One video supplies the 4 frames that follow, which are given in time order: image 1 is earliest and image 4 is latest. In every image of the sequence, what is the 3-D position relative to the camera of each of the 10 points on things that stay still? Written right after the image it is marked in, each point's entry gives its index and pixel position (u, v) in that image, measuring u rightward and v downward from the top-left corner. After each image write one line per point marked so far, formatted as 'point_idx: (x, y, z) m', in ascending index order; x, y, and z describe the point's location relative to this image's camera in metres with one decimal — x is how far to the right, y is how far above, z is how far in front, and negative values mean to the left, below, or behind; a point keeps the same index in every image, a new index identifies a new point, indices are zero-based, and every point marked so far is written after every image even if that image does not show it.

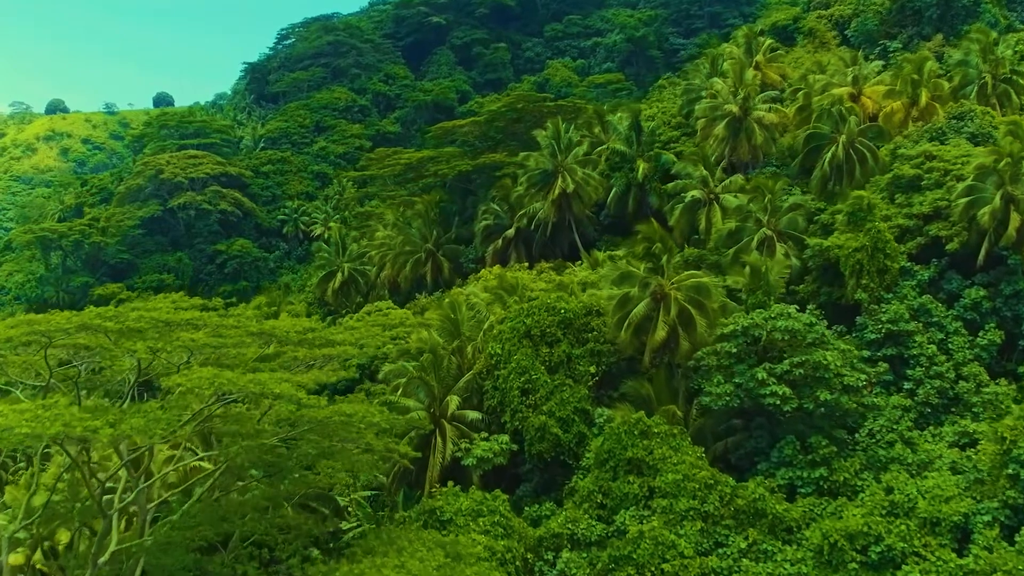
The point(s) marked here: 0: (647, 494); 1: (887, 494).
0: (+2.9, -4.4, +19.2) m
1: (+7.9, -4.4, +19.0) m
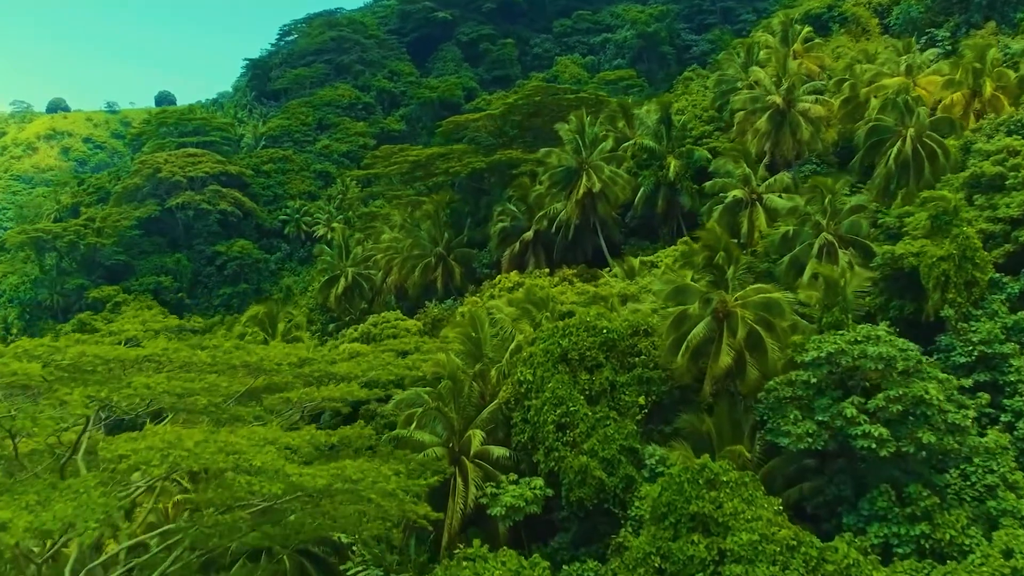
0: (+3.6, -4.8, +15.8) m
1: (+8.6, -4.7, +15.6) m
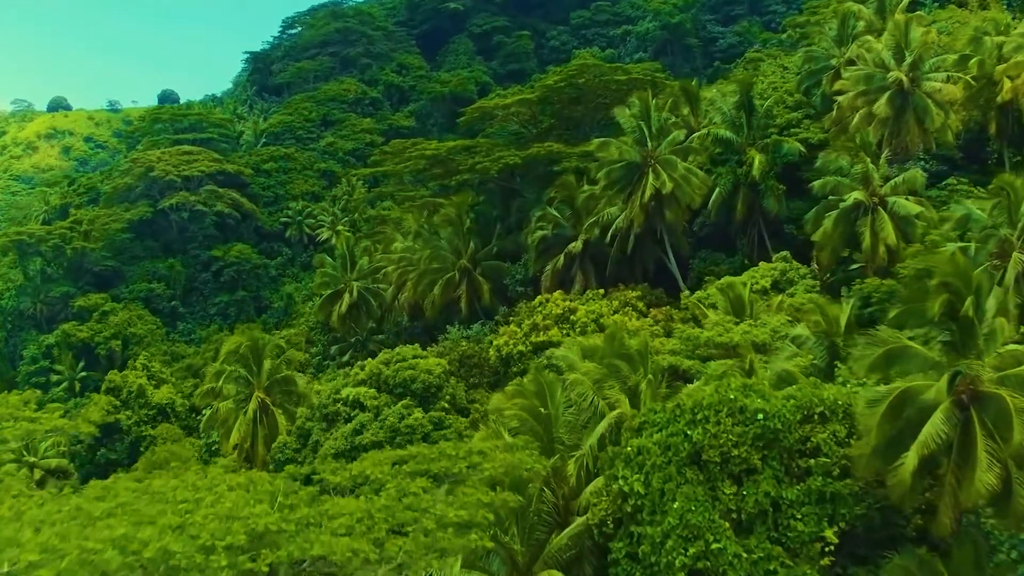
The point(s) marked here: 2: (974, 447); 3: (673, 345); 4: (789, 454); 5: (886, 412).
0: (+5.0, -5.6, +8.5) m
1: (+10.0, -5.6, +8.2) m
2: (+5.8, -2.0, +11.2) m
3: (+3.2, -1.0, +18.0) m
4: (+3.8, -2.3, +12.4) m
5: (+4.8, -1.6, +12.0) m
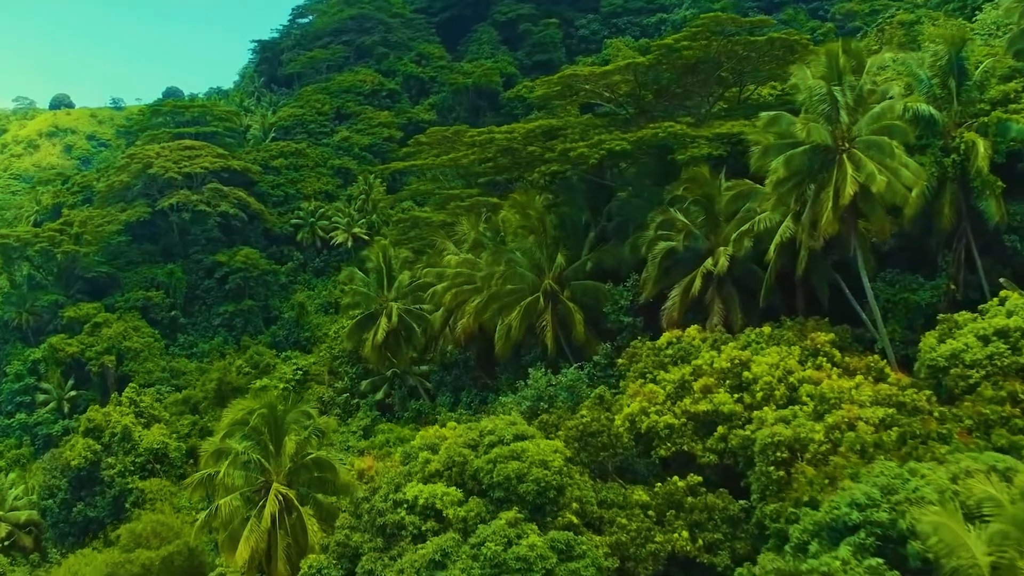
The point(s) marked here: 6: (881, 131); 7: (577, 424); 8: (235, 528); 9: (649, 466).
0: (+7.7, -6.5, -0.2) m
1: (+12.7, -6.4, -0.5) m
2: (+8.5, -2.8, +2.6) m
3: (+6.0, -1.9, +9.3) m
4: (+6.6, -3.1, +3.7) m
5: (+7.6, -2.4, +3.3) m
6: (+8.1, +3.4, +20.0) m
7: (+1.3, -2.8, +18.7) m
8: (-5.7, -5.0, +18.5) m
9: (+2.7, -3.5, +17.8) m
